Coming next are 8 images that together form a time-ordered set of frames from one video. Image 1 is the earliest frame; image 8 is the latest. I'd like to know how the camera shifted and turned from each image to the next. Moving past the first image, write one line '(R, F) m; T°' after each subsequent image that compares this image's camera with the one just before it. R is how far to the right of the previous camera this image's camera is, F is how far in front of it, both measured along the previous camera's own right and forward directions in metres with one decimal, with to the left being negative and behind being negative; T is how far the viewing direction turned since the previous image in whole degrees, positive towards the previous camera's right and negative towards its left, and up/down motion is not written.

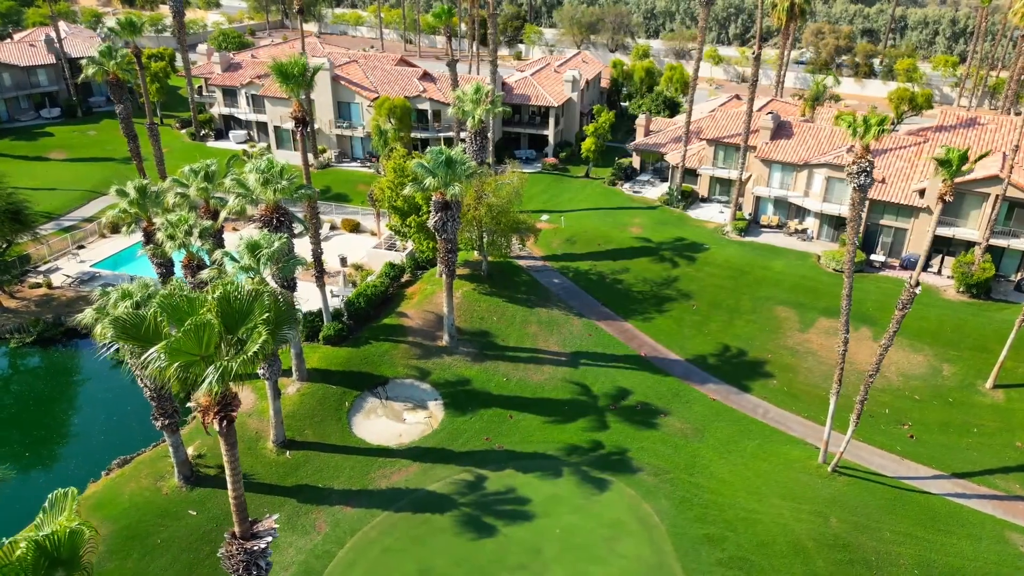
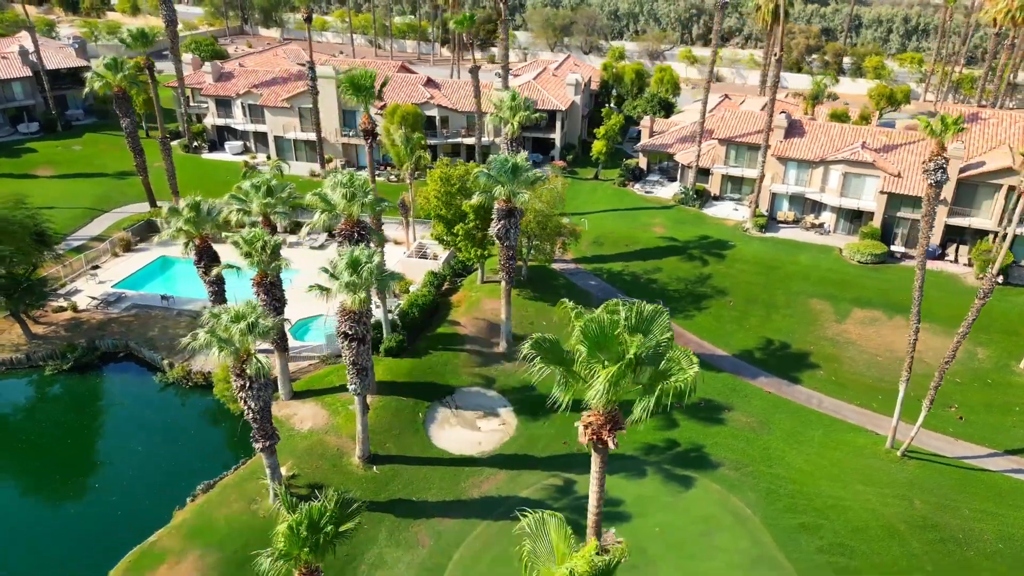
(-5.7, -0.1) m; +5°
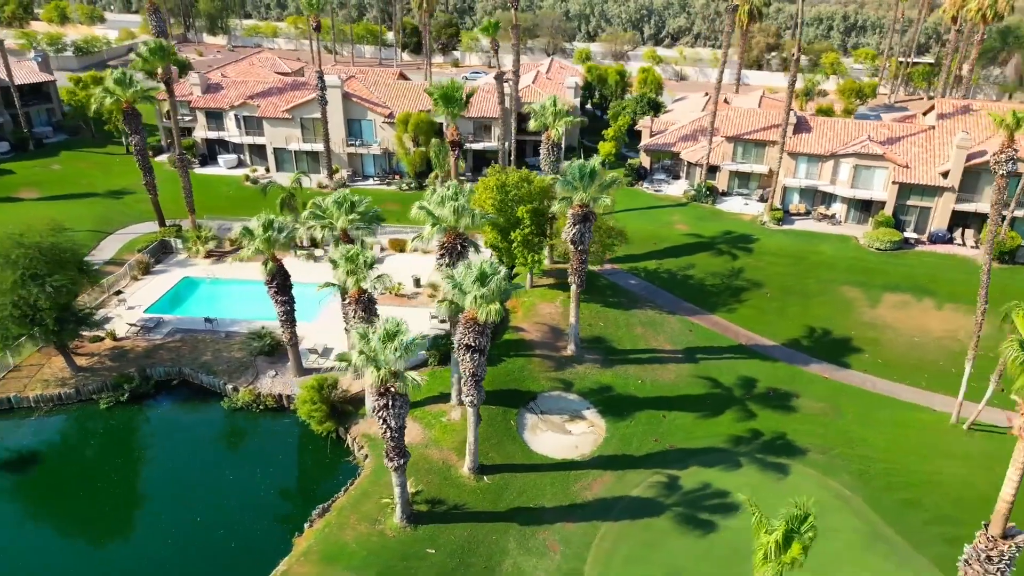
(-7.3, +0.1) m; +6°
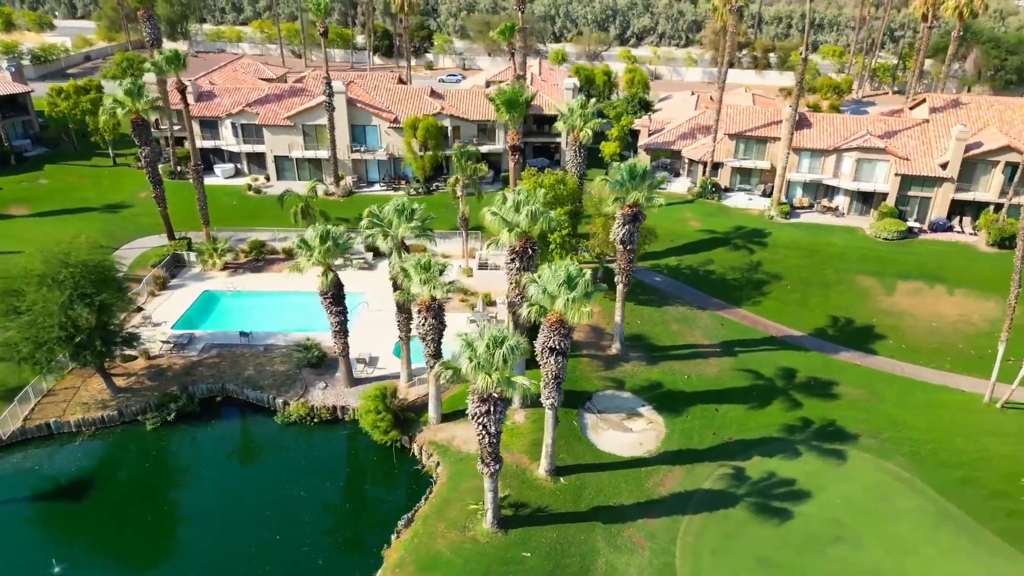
(-5.1, 0.0) m; +4°
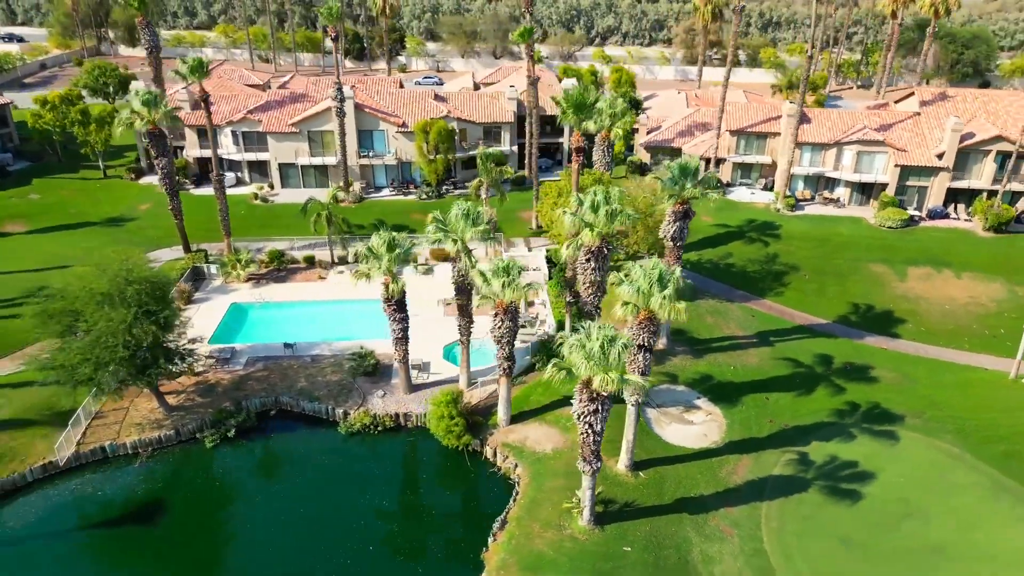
(-5.4, -0.1) m; +4°
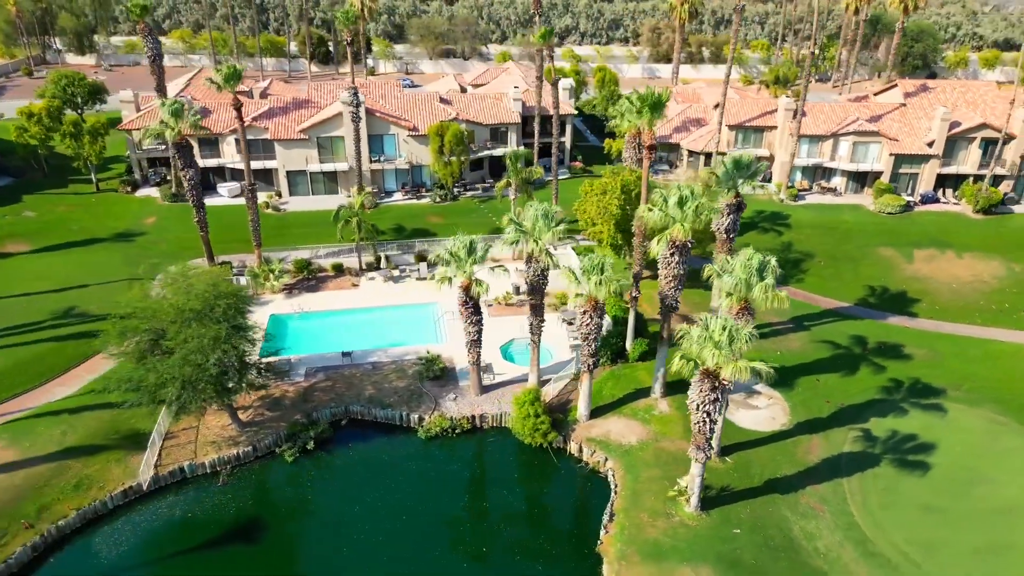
(-6.5, -0.1) m; +5°
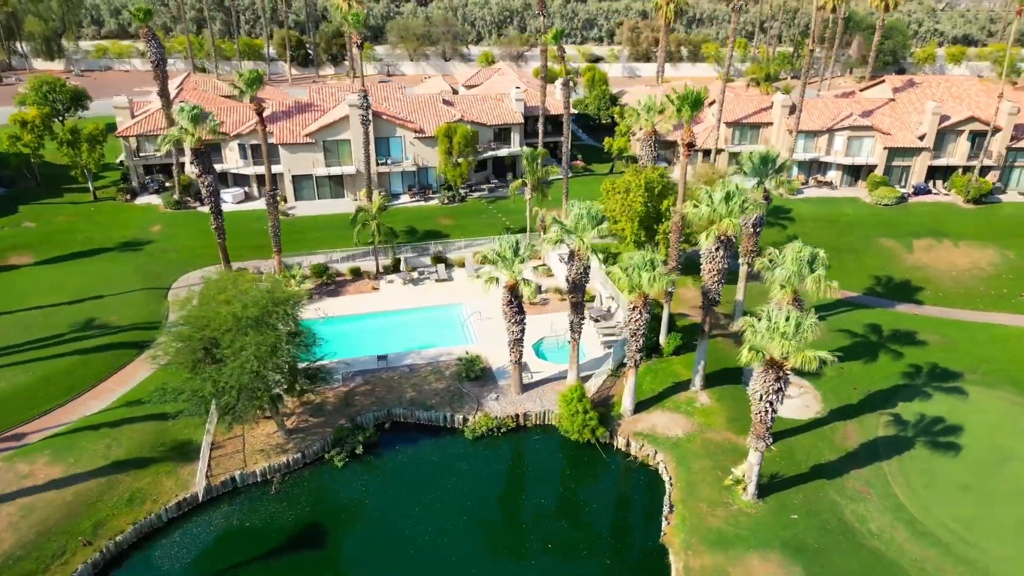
(-3.8, -0.2) m; +3°
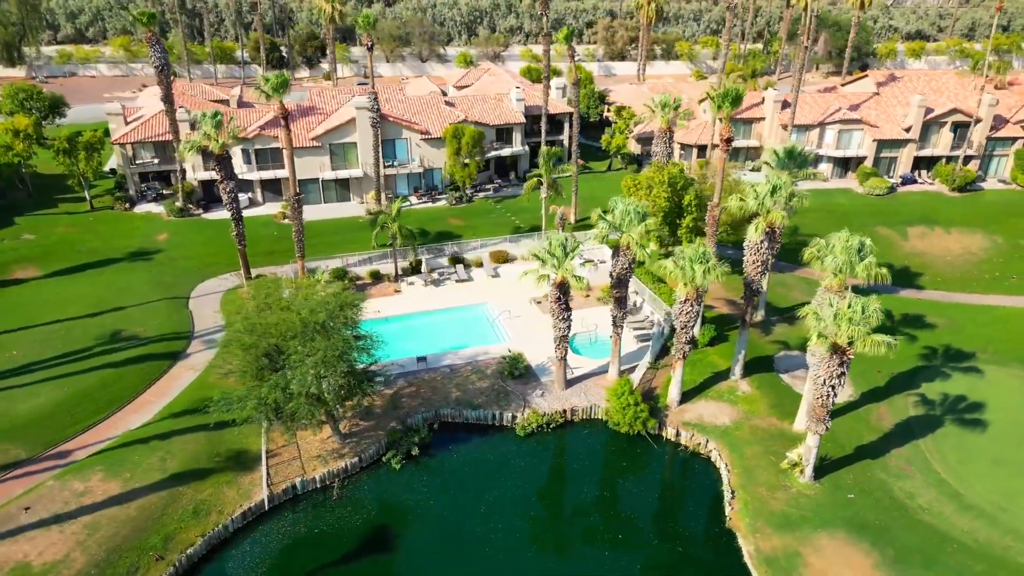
(-4.4, -0.2) m; +4°
